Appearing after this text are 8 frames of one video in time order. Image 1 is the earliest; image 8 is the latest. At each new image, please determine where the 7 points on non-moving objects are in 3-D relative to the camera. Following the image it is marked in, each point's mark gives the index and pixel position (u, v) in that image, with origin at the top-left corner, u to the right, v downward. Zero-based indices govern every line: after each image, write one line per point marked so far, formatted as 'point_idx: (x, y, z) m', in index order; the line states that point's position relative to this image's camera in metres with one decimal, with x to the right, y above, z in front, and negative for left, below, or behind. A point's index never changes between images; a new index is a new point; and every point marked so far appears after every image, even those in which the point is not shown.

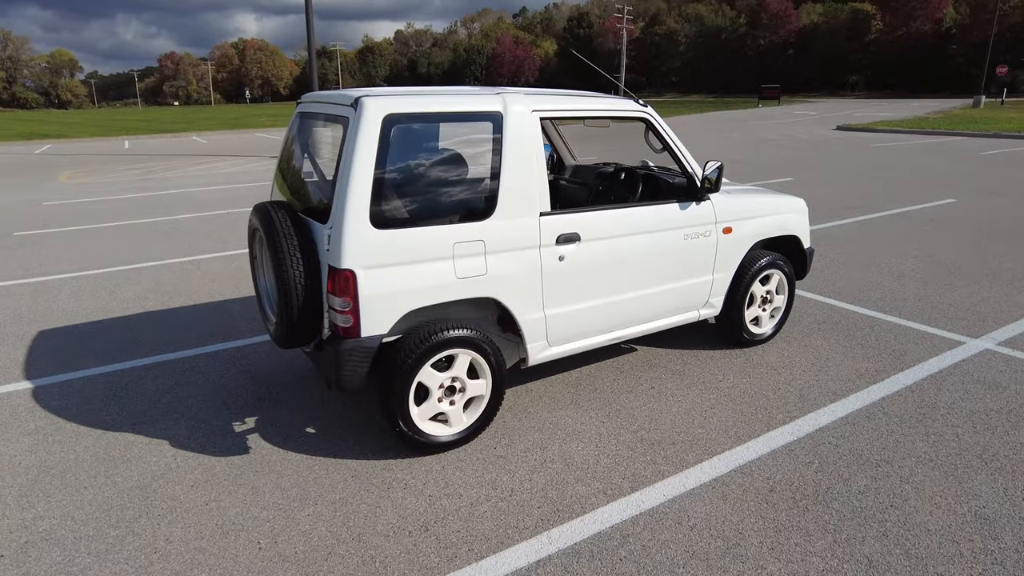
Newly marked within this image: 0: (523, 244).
0: (+0.1, +0.3, +3.6) m
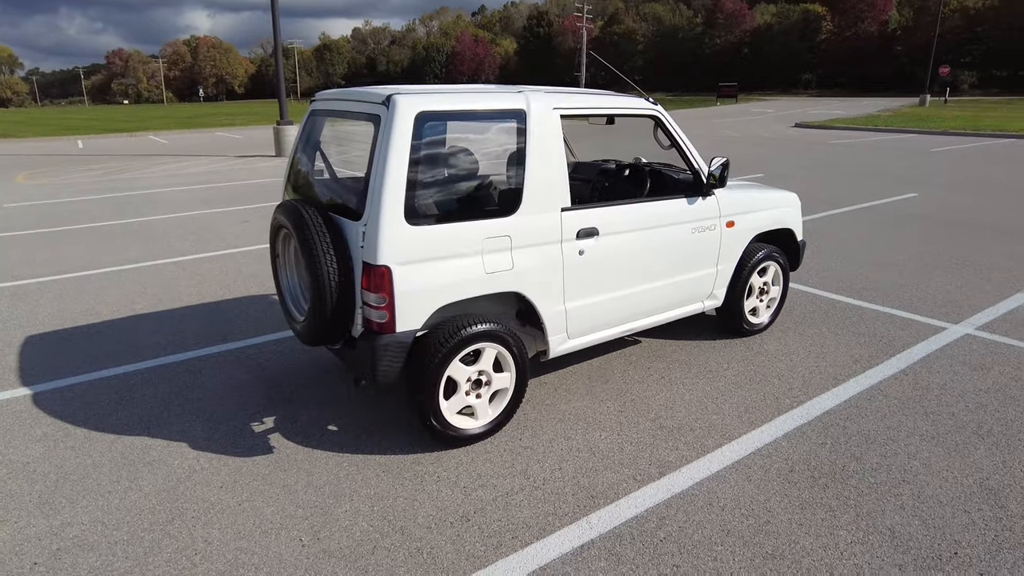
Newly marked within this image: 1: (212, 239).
0: (+0.2, +0.3, +3.7) m
1: (-4.3, +0.7, +8.8) m
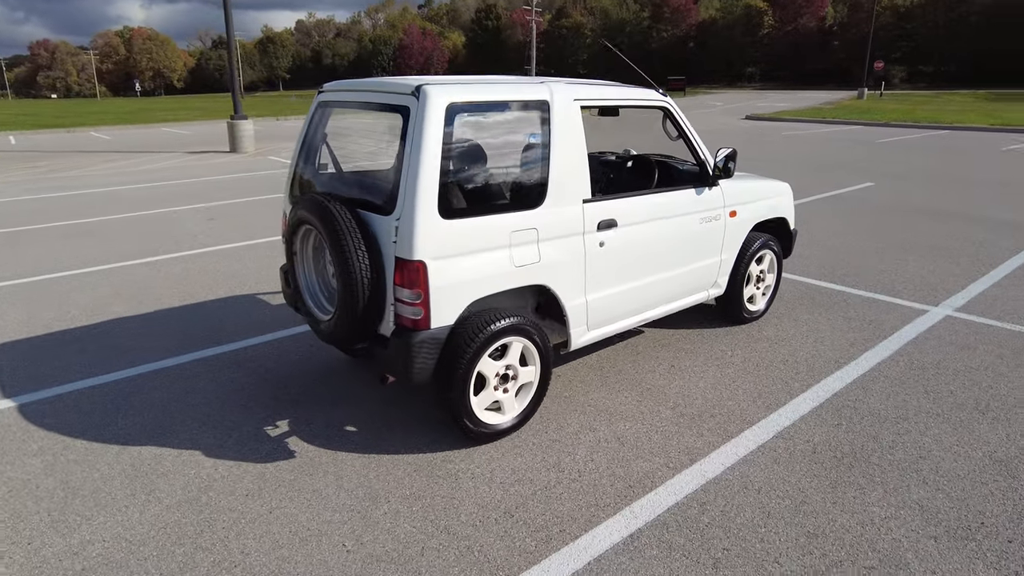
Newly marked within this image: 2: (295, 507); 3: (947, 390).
0: (+0.3, +0.3, +3.7) m
1: (-4.5, +0.7, +8.5) m
2: (-1.1, -1.1, +3.2) m
3: (+3.0, -0.7, +4.3) m
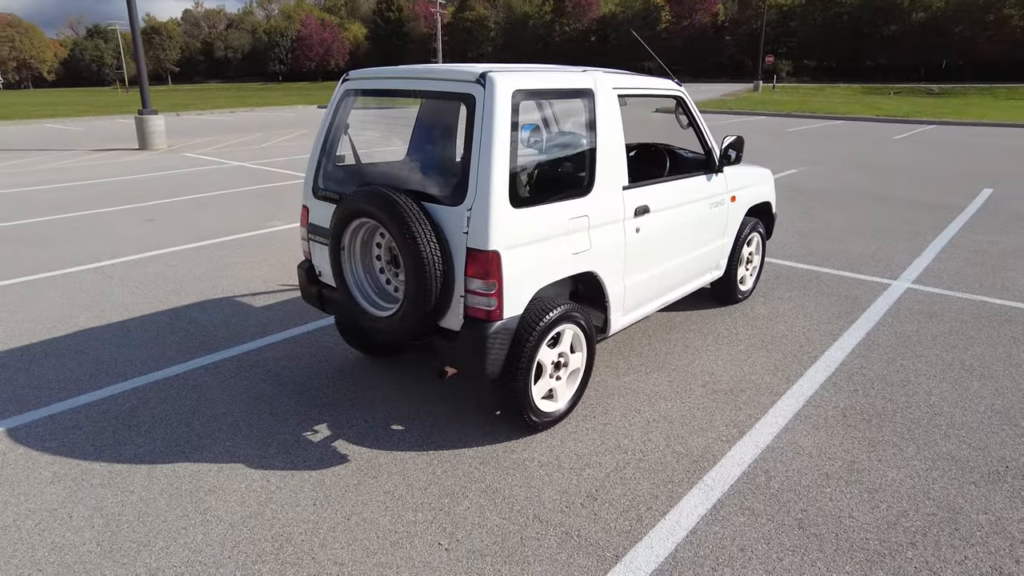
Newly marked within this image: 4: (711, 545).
0: (+0.6, +0.4, +3.8) m
1: (-4.9, +0.6, +7.8) m
2: (-0.7, -1.1, +3.1) m
3: (+3.2, -0.5, +4.7) m
4: (+0.9, -1.2, +2.9) m
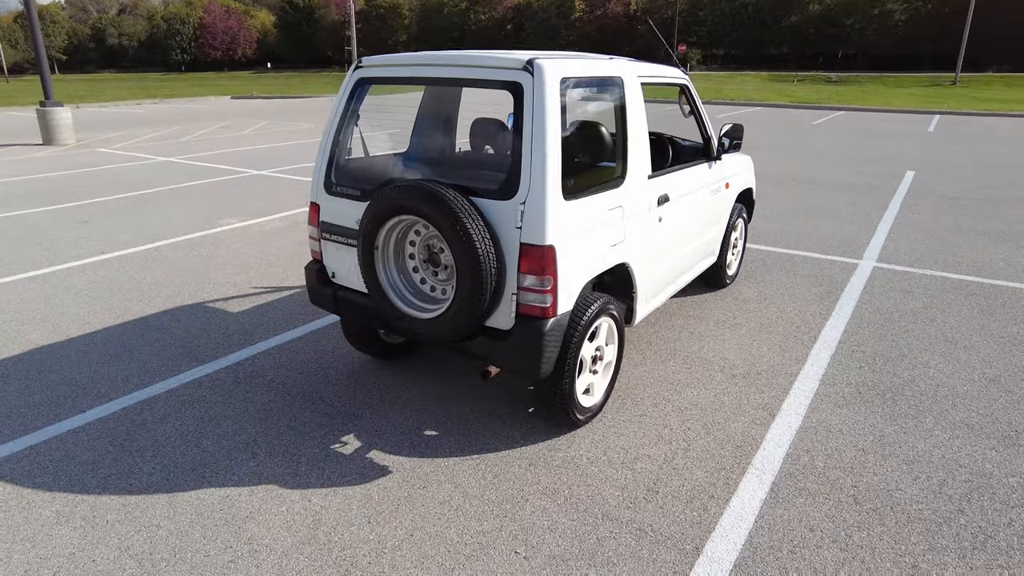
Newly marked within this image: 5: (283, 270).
0: (+0.8, +0.5, +3.7) m
1: (-5.2, +0.5, +7.1) m
2: (-0.4, -1.1, +2.9) m
3: (+3.3, -0.3, +5.0) m
4: (+1.3, -1.1, +2.9) m
5: (-2.3, +0.2, +6.4) m
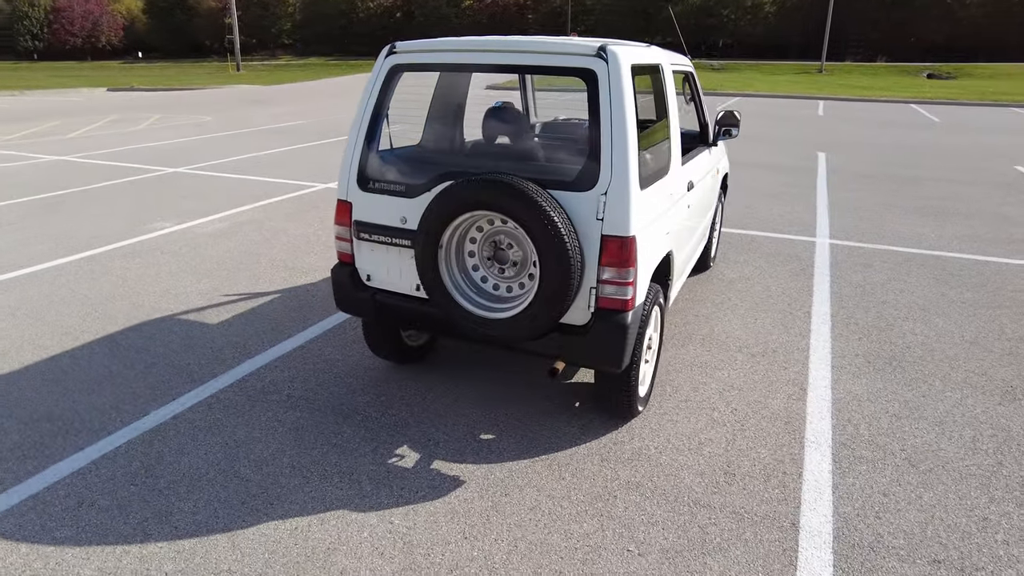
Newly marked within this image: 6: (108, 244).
0: (+1.0, +0.6, +3.8) m
1: (-5.4, +0.2, +6.1) m
2: (+0.1, -1.1, +2.8) m
3: (+3.3, -0.1, +5.4) m
4: (+1.7, -1.0, +3.1) m
5: (-2.5, +0.1, +5.9) m
6: (-4.4, +0.5, +6.8) m
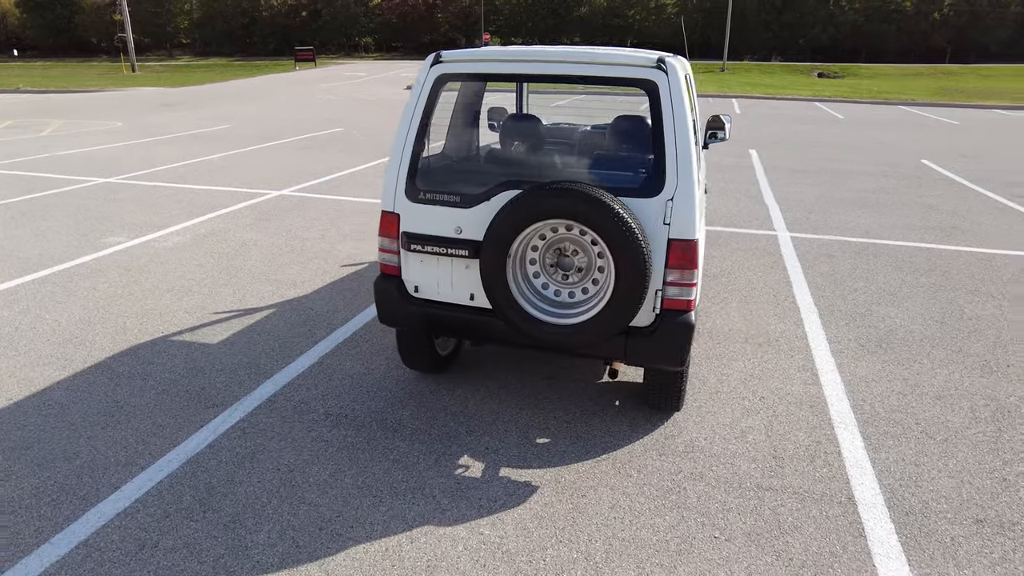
0: (+1.2, +0.6, +3.9) m
1: (-5.4, 0.0, +5.5) m
2: (+0.5, -1.1, +2.9) m
3: (+3.3, 0.0, +5.9) m
4: (+2.1, -1.0, +3.4) m
5: (-2.5, 0.0, +5.6) m
6: (-4.6, +0.3, +6.3) m
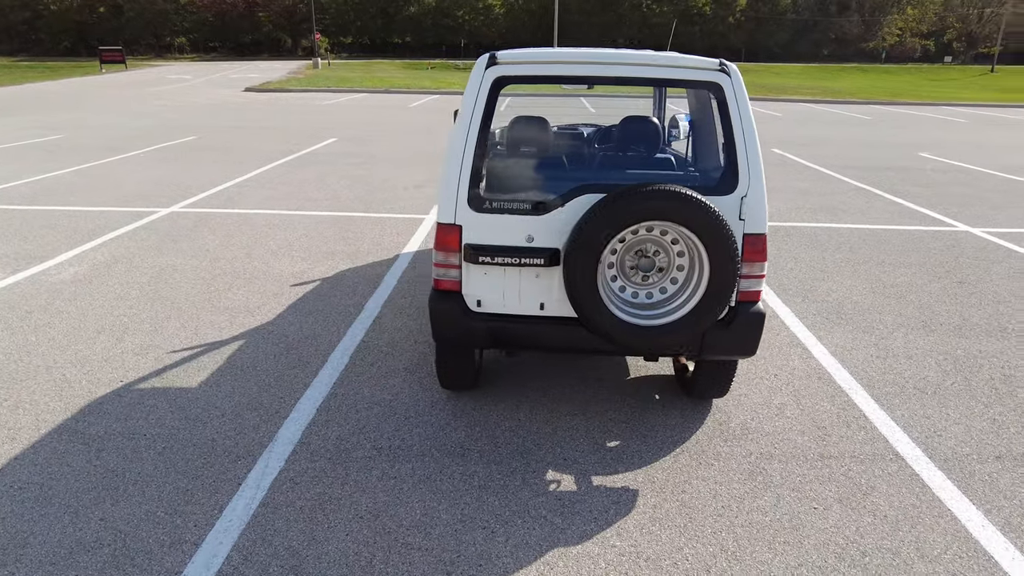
0: (+1.4, +0.6, +4.2) m
1: (-5.4, -0.5, +4.1) m
2: (+1.1, -1.1, +3.0) m
3: (+2.9, +0.3, +6.6) m
4: (+2.4, -0.8, +3.8) m
5: (-2.6, -0.3, +4.9) m
6: (-4.8, -0.2, +5.1) m
